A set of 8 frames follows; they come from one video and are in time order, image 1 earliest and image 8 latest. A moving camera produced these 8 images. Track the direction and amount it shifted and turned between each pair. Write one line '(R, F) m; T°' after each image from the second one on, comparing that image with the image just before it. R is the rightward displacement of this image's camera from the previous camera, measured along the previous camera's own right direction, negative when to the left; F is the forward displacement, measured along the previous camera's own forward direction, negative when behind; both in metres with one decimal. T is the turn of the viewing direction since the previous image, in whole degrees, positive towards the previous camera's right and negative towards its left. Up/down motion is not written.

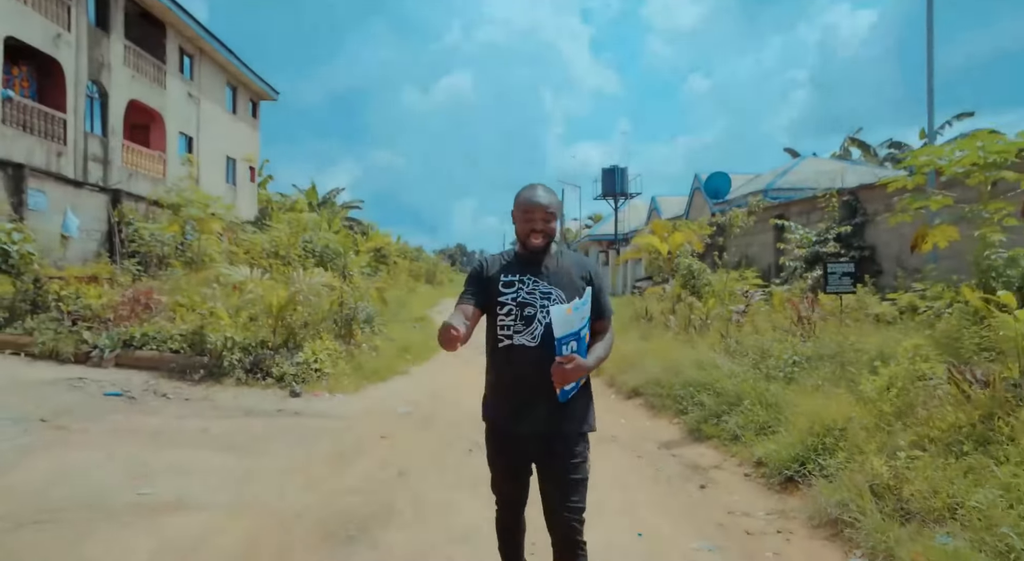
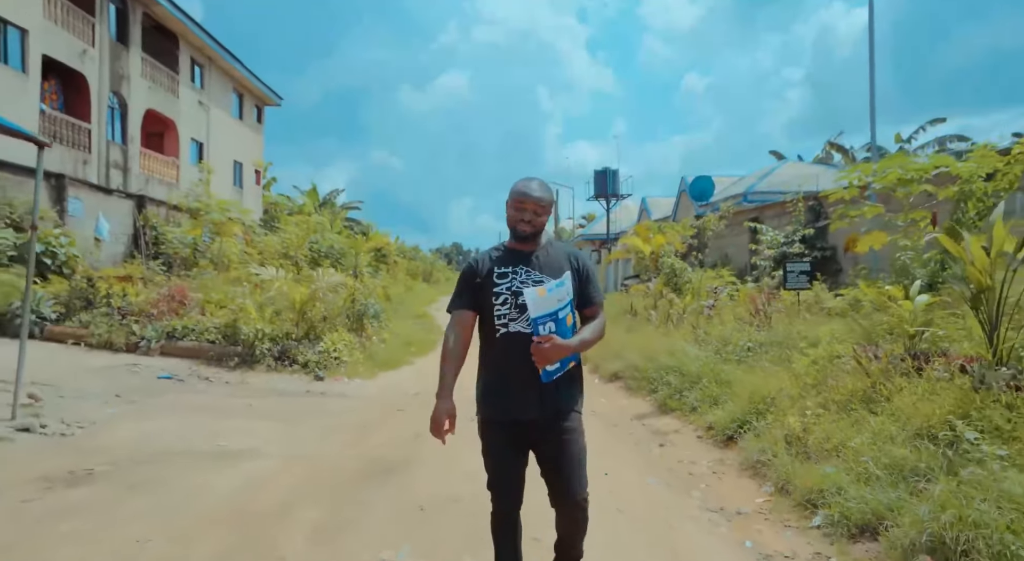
(0.0, -1.1) m; 0°
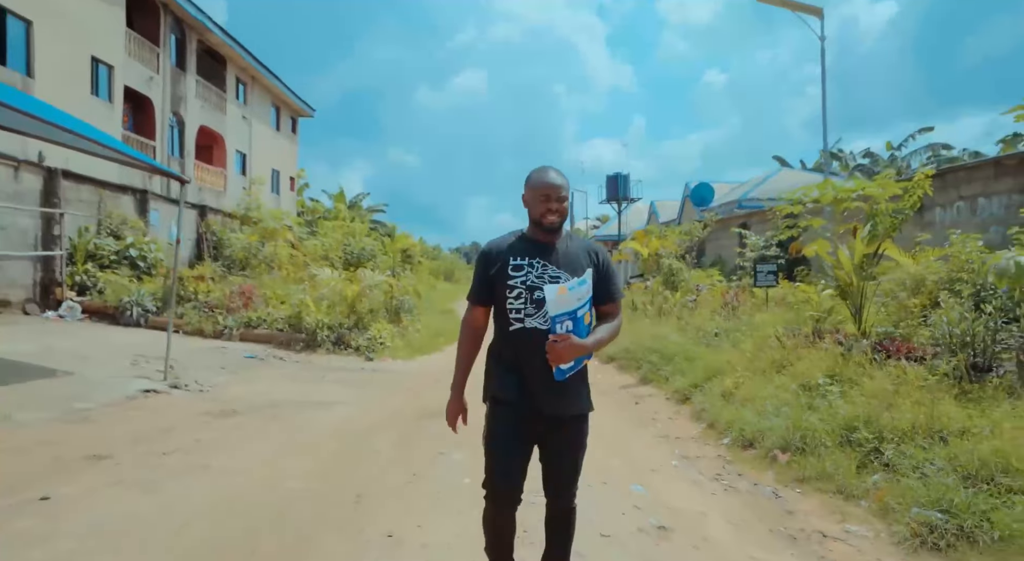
(+0.1, -1.9) m; -2°
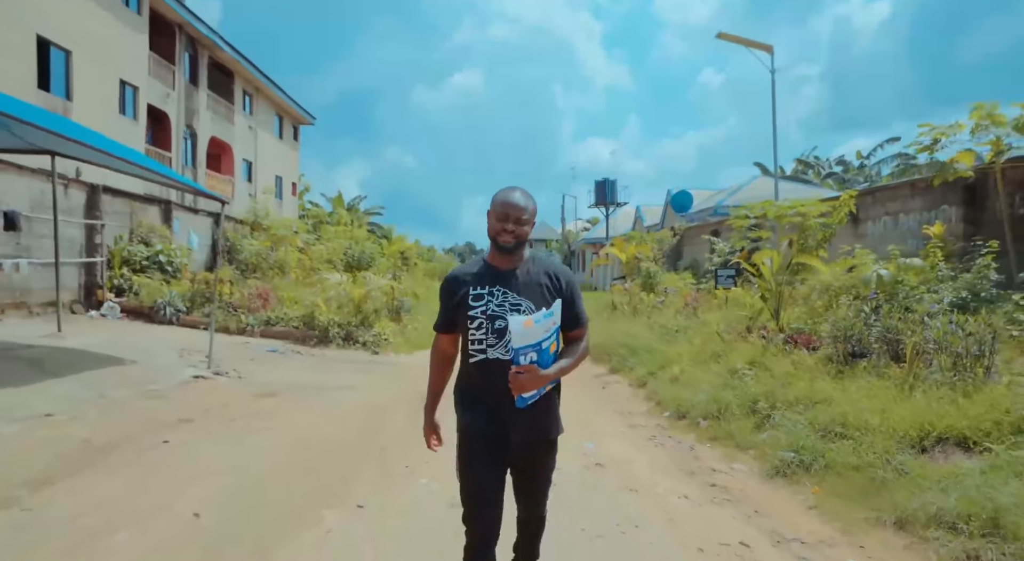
(+0.1, -1.4) m; 0°
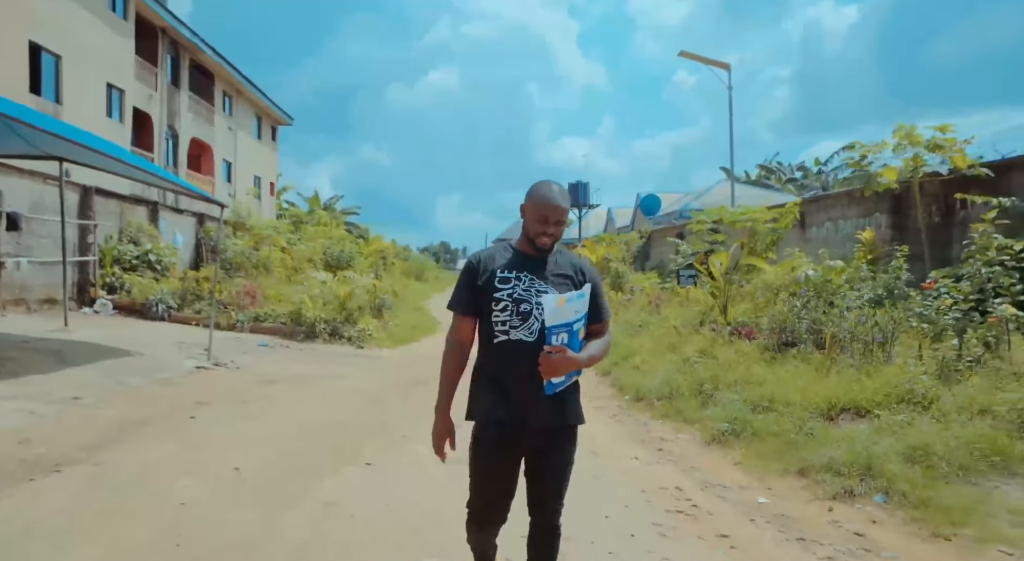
(-0.1, -0.8) m; +2°
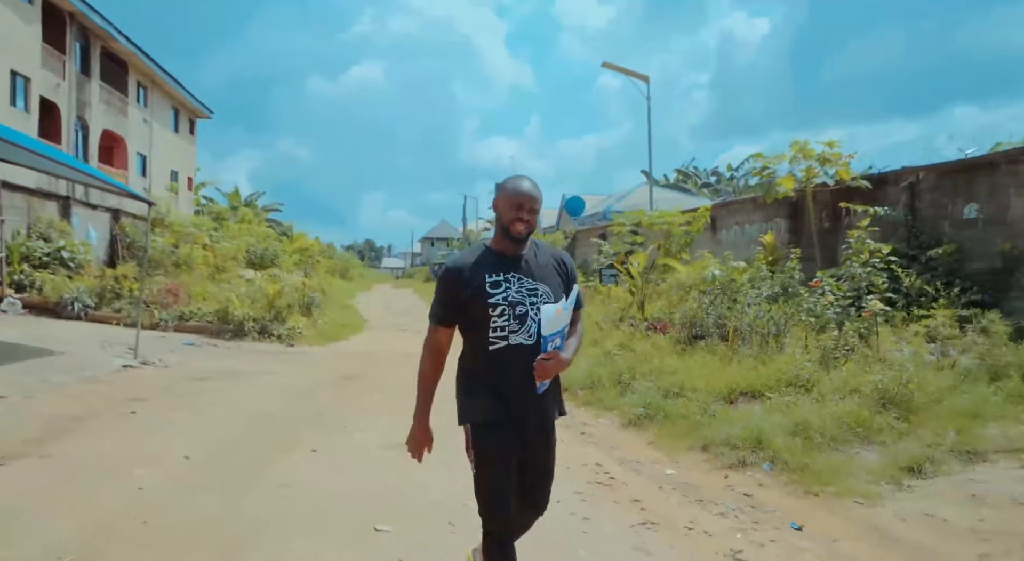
(-0.1, -0.4) m; +7°
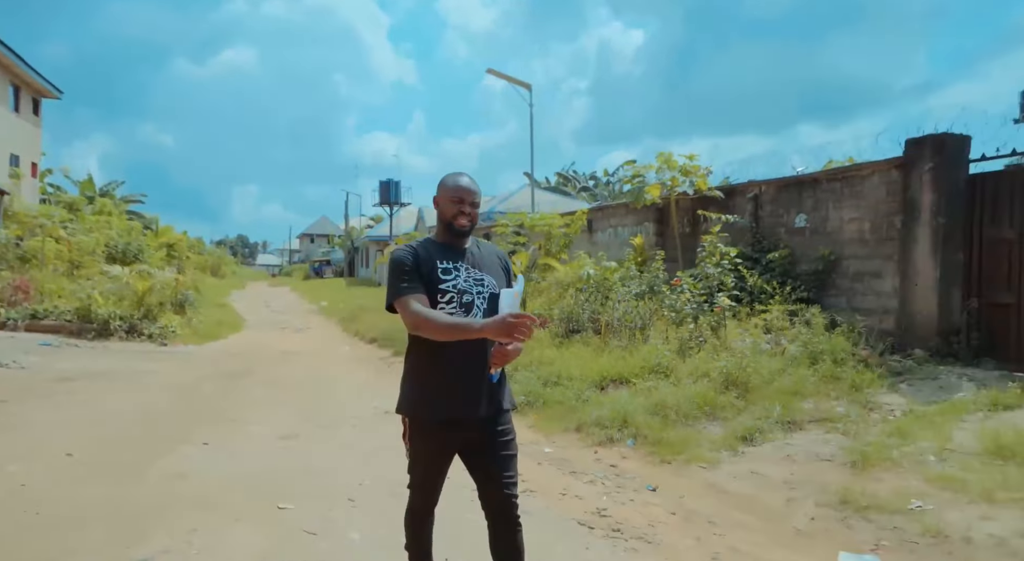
(-0.1, -0.4) m; +10°
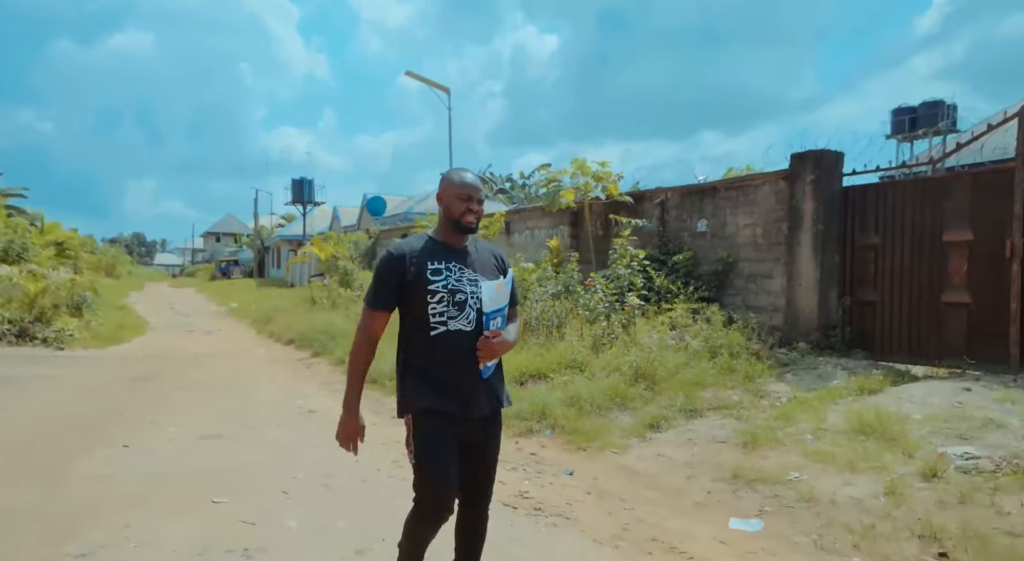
(-0.1, -0.3) m; +7°
